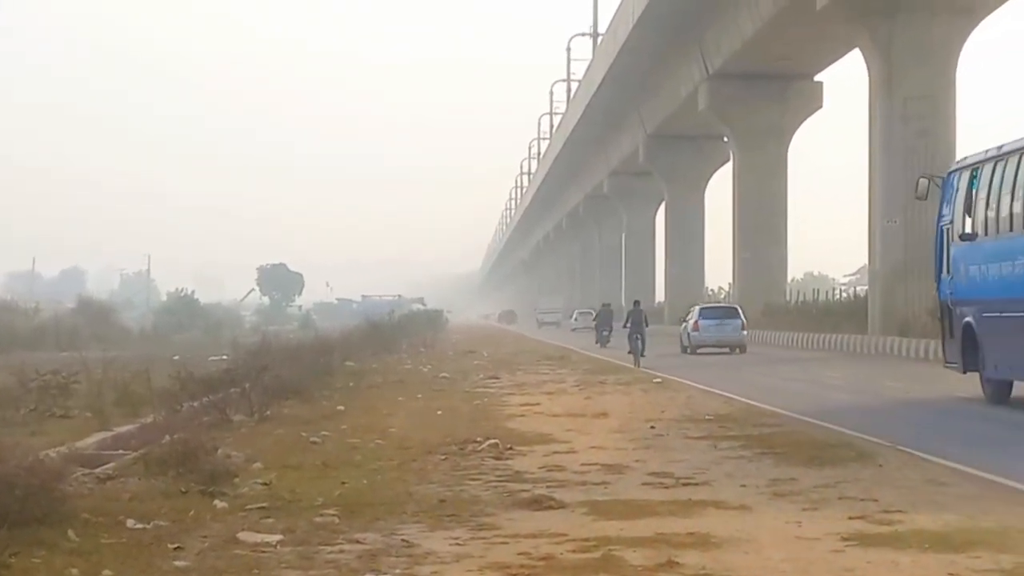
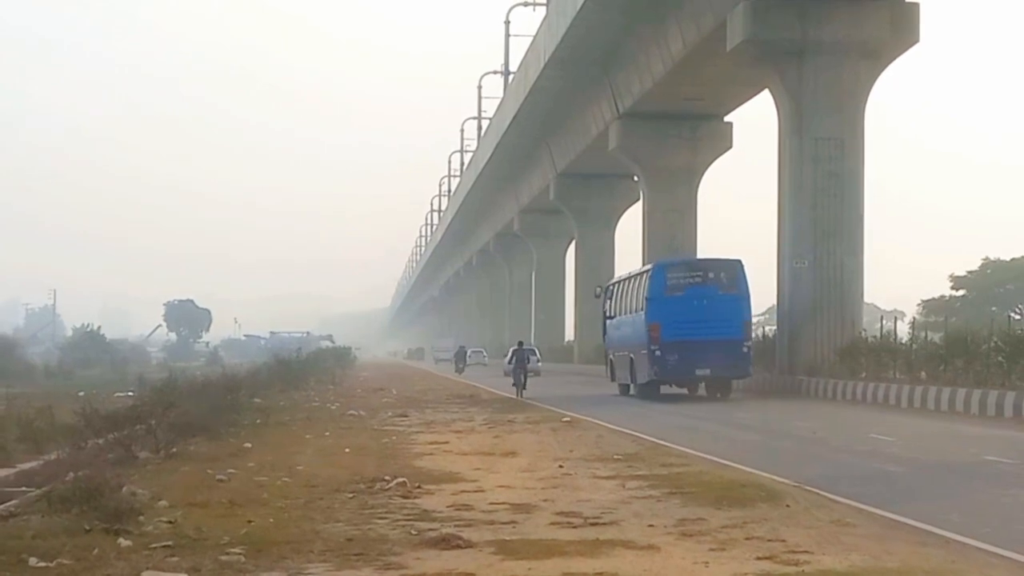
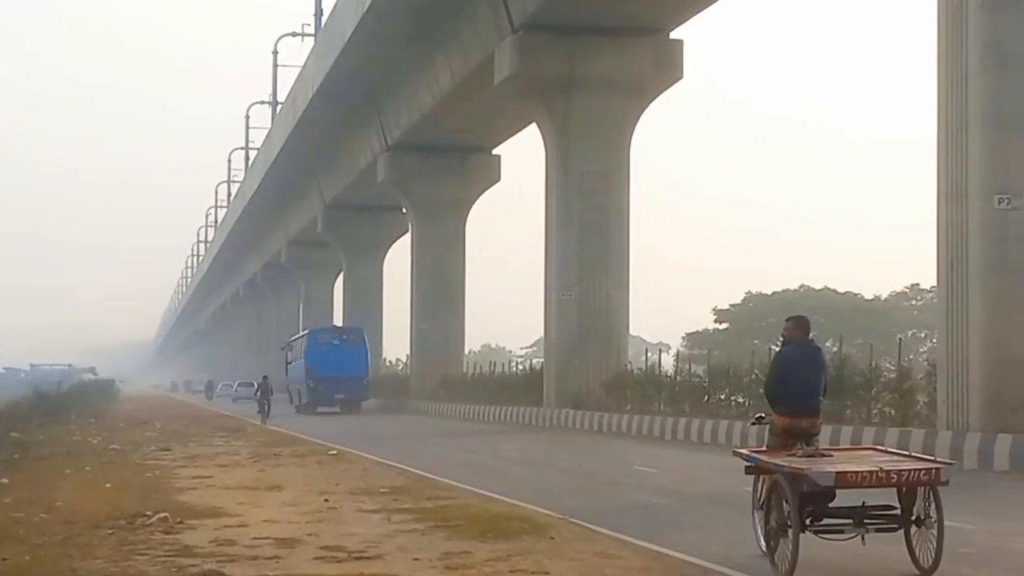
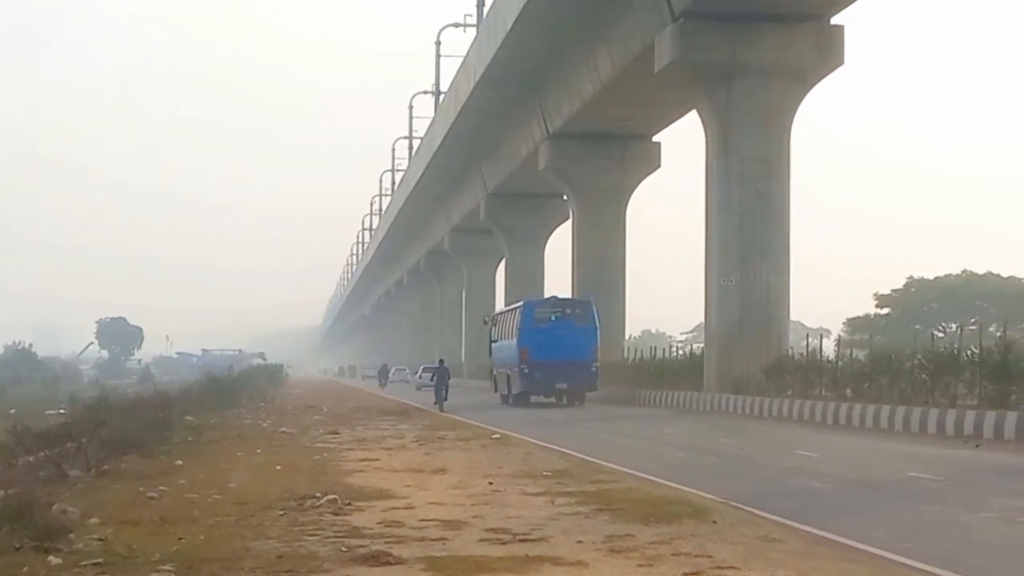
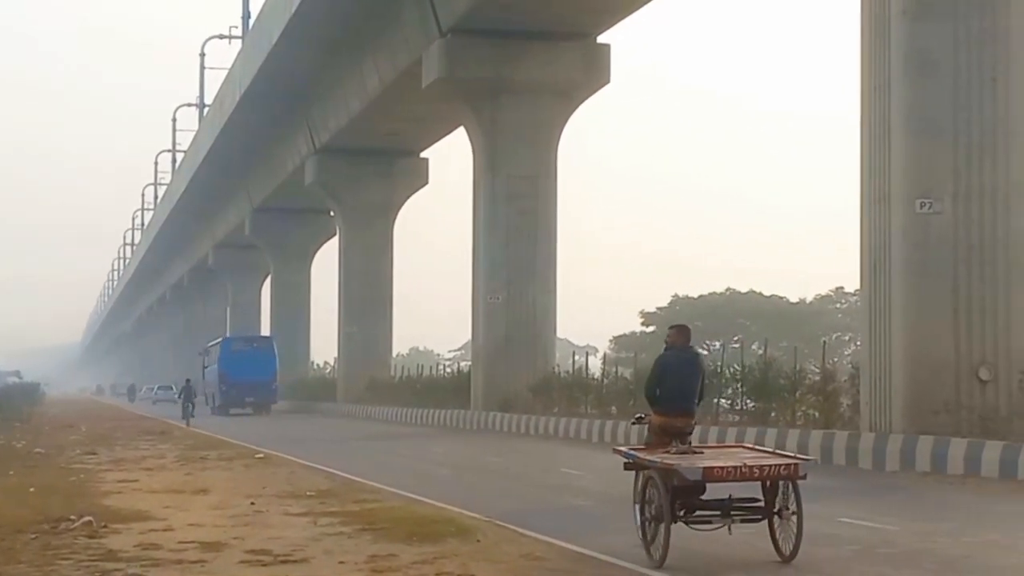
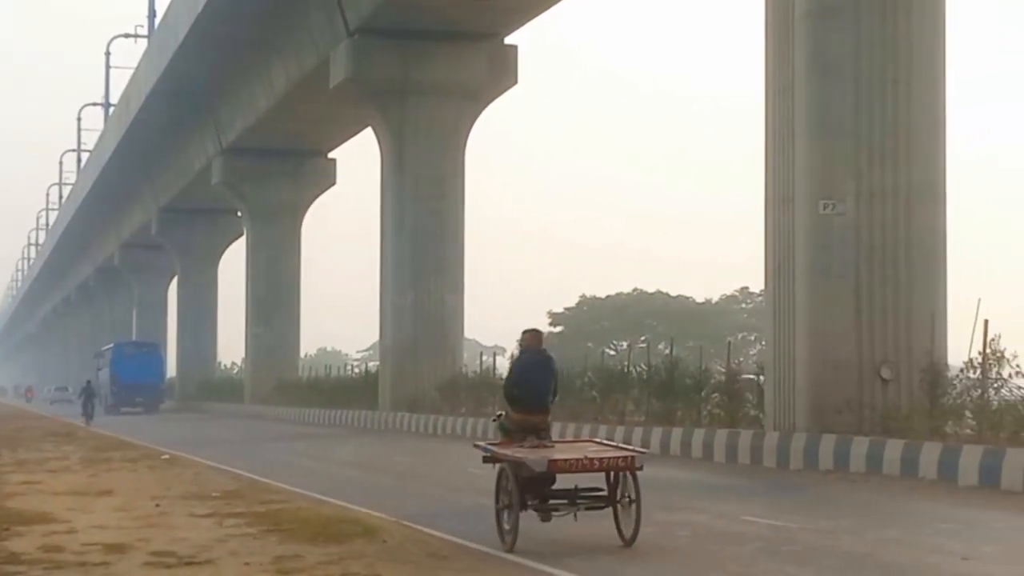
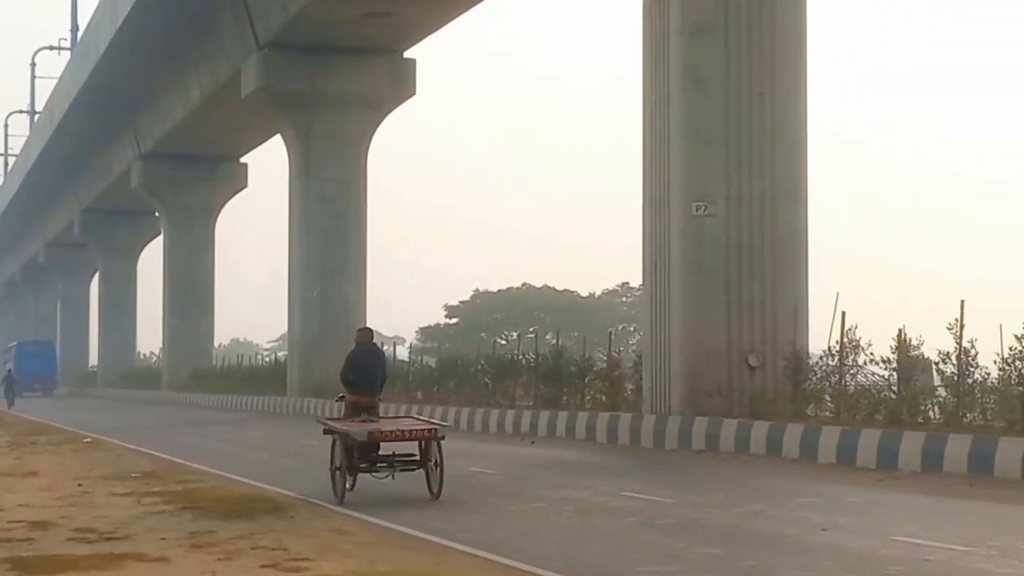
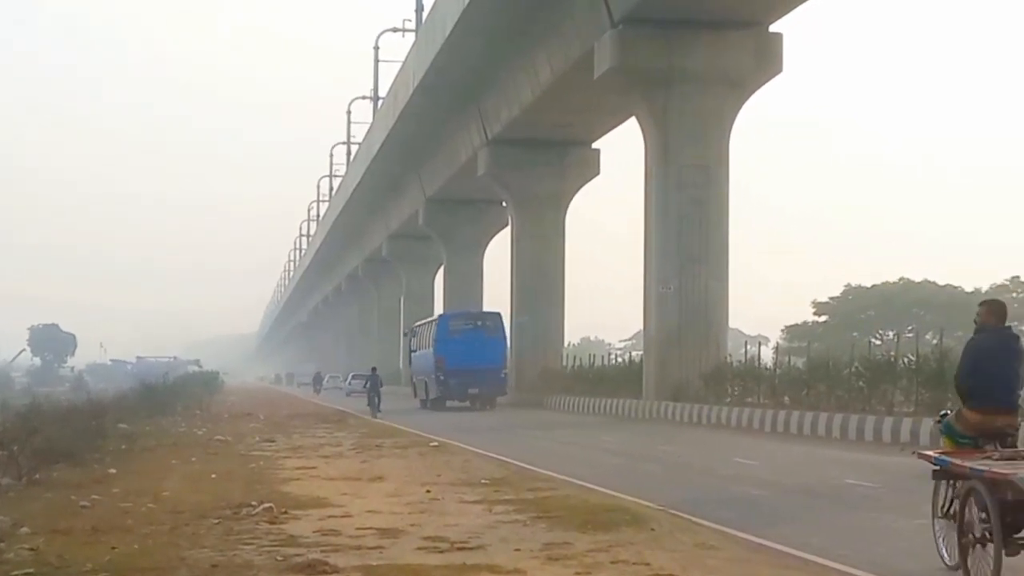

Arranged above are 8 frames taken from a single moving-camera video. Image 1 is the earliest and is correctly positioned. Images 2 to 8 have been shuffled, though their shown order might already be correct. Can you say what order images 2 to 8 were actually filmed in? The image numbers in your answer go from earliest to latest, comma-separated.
2, 4, 8, 3, 5, 6, 7
